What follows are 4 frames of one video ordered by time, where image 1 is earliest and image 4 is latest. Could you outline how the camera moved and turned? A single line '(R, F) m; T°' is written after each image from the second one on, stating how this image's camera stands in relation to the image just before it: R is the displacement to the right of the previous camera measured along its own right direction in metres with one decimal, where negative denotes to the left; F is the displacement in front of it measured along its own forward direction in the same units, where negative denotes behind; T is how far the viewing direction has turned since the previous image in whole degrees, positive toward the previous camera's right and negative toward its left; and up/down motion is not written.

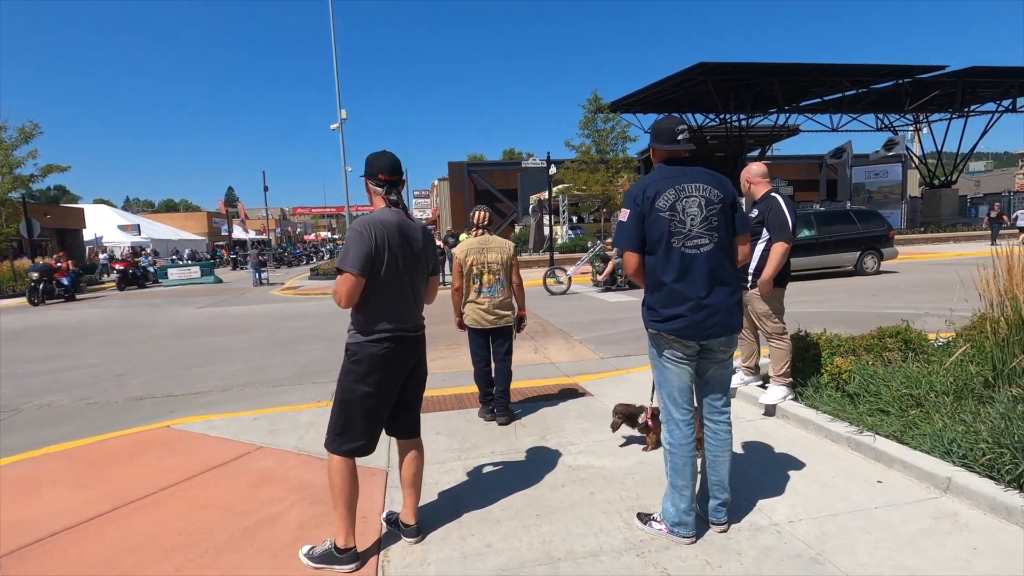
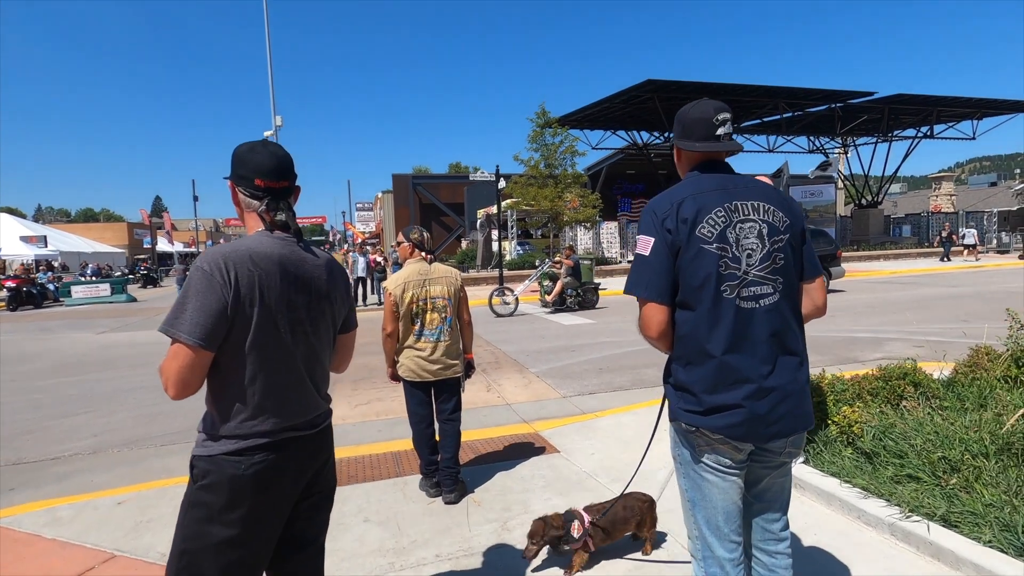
(0.0, +1.0) m; +5°
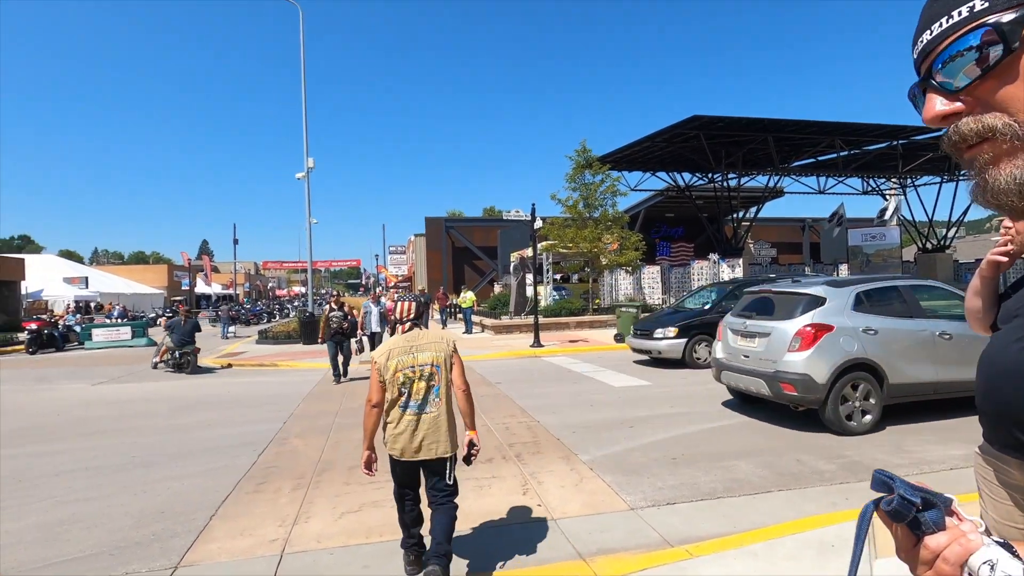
(-0.1, +1.8) m; -3°
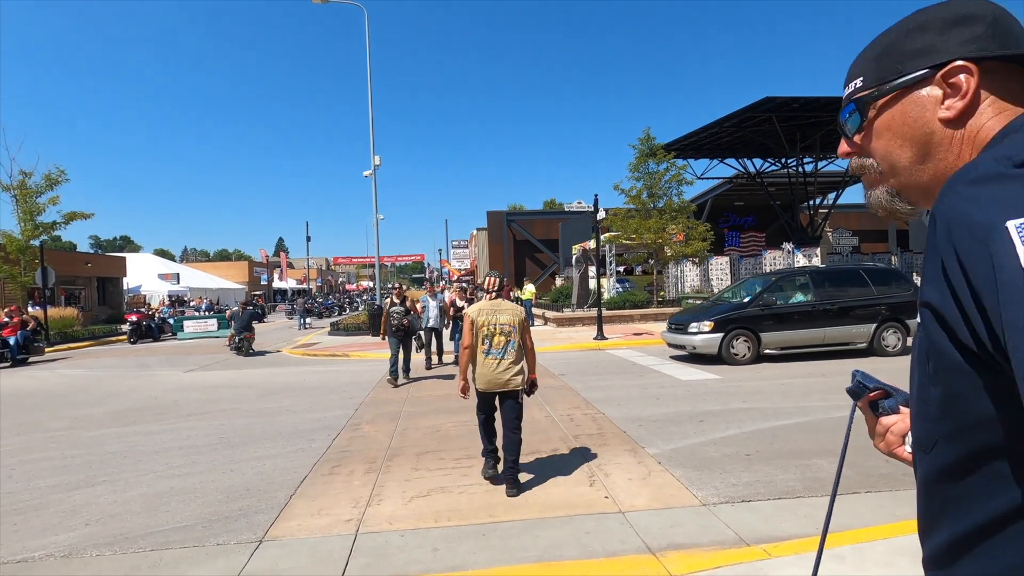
(0.0, 0.0) m; -6°
